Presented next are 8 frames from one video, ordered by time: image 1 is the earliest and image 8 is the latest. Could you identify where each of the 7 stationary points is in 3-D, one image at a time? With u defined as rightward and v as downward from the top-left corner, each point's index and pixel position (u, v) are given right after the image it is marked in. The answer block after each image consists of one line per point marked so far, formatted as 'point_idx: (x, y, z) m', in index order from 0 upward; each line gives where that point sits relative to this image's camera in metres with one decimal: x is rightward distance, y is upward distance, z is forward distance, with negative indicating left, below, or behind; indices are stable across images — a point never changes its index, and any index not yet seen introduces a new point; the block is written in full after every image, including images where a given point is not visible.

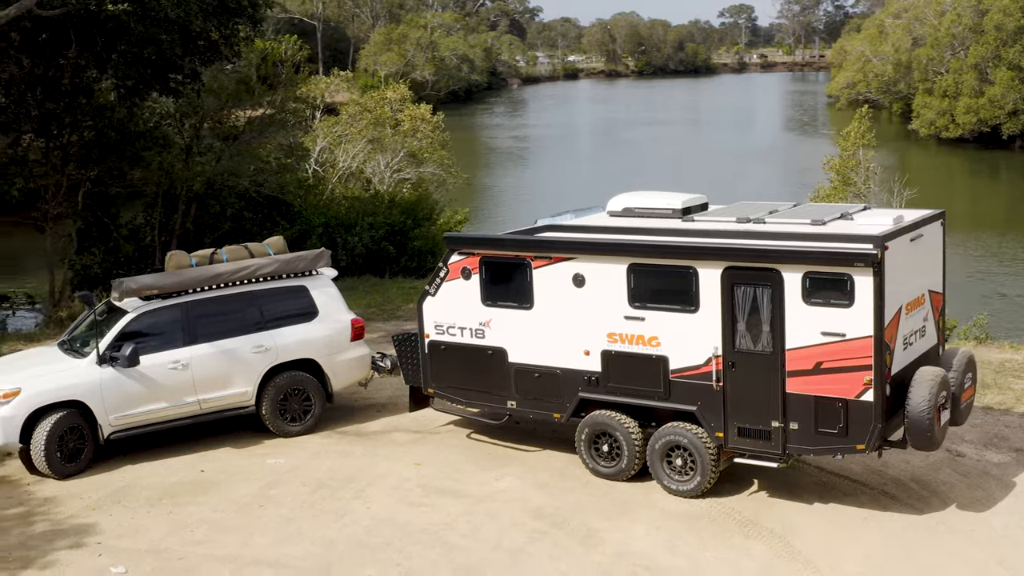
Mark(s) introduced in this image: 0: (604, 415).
0: (+0.8, -1.1, +8.6) m
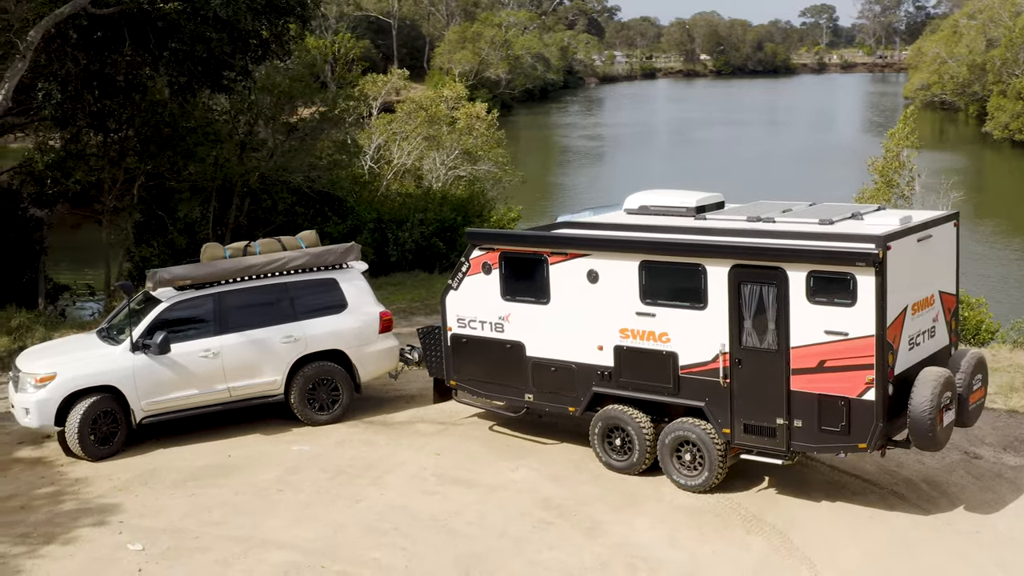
0: (+0.9, -1.0, +8.7) m
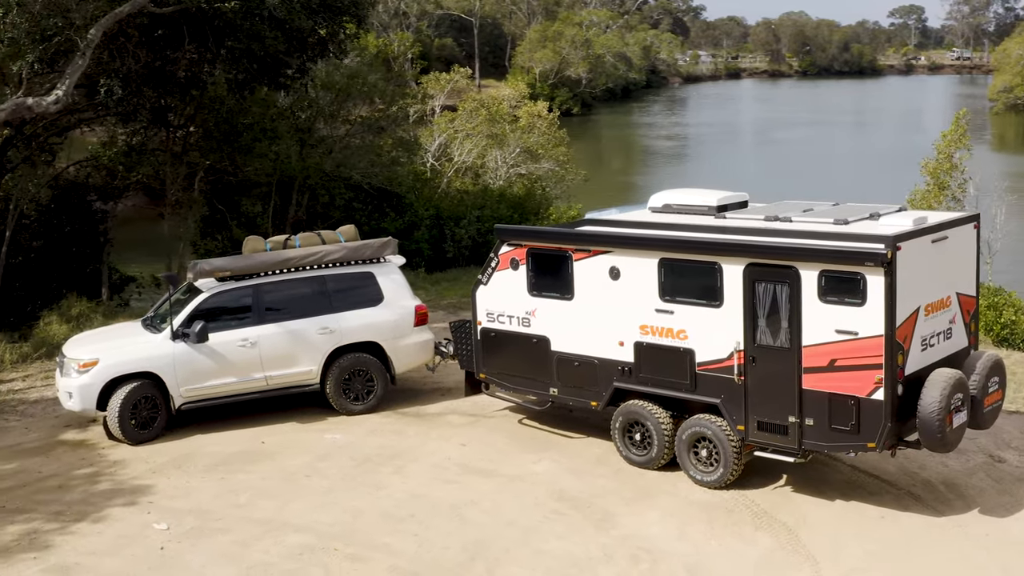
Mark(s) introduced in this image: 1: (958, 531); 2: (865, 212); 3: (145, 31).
0: (+1.1, -1.0, +8.8) m
1: (+3.1, -1.7, +7.2) m
2: (+2.7, +0.6, +7.9) m
3: (-6.2, +4.4, +17.5) m
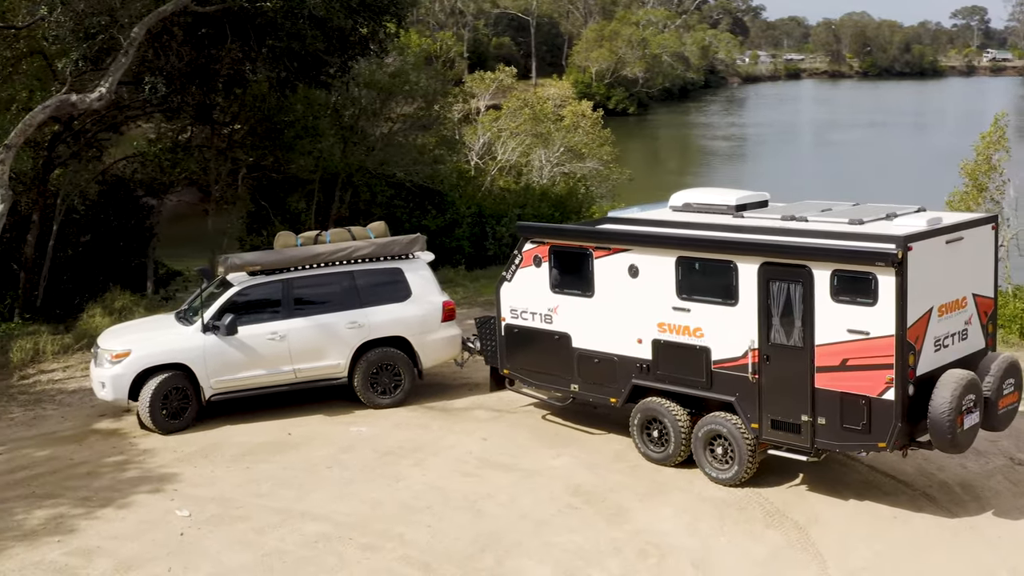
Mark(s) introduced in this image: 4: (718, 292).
0: (+1.2, -1.0, +8.9) m
1: (+3.2, -1.7, +7.2) m
2: (+2.8, +0.6, +7.9) m
3: (-5.6, +4.5, +17.9) m
4: (+1.6, 0.0, +8.2) m
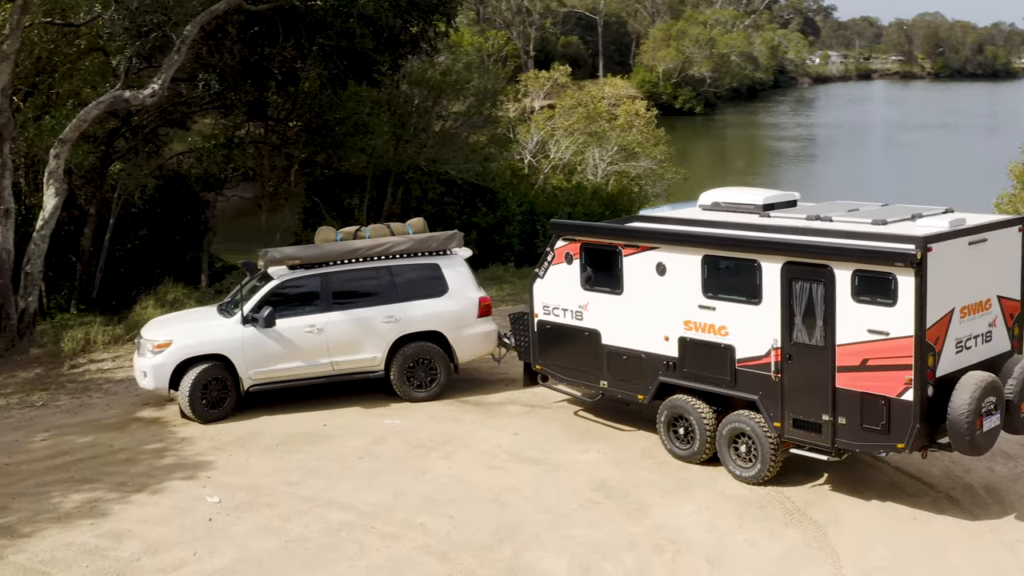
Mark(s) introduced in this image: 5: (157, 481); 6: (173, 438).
0: (+1.5, -1.0, +9.0) m
1: (+3.3, -1.7, +7.2) m
2: (+3.0, +0.6, +7.9) m
3: (-4.9, +4.6, +18.3) m
4: (+1.8, 0.0, +8.2) m
5: (-3.0, -1.6, +8.7) m
6: (-3.4, -1.5, +10.3) m
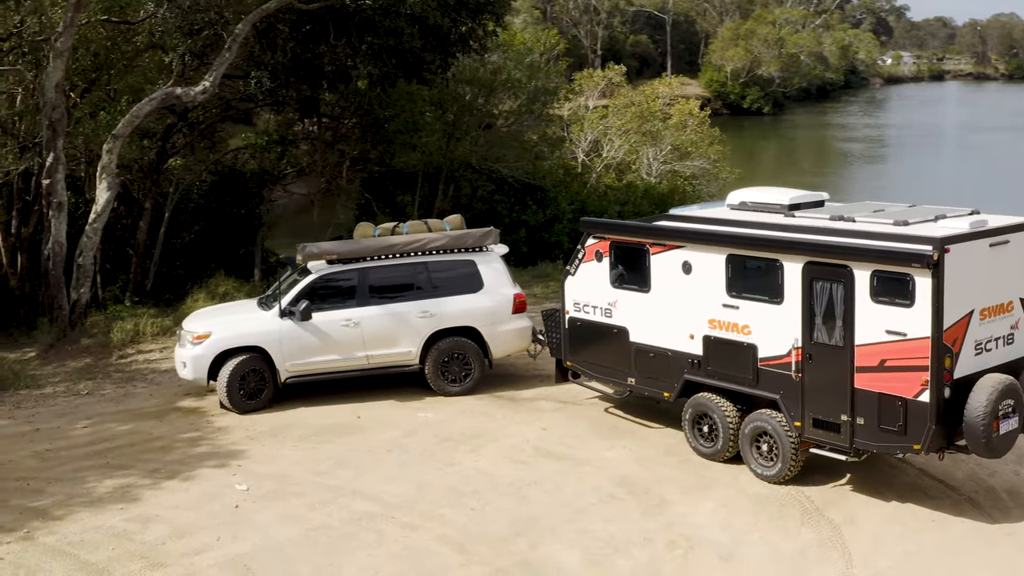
0: (+1.7, -1.0, +9.0) m
1: (+3.5, -1.8, +7.1) m
2: (+3.2, +0.6, +7.8) m
3: (-4.1, +4.7, +18.7) m
4: (+2.0, 0.0, +8.2) m
5: (-2.8, -1.6, +9.0) m
6: (-3.1, -1.4, +10.6) m
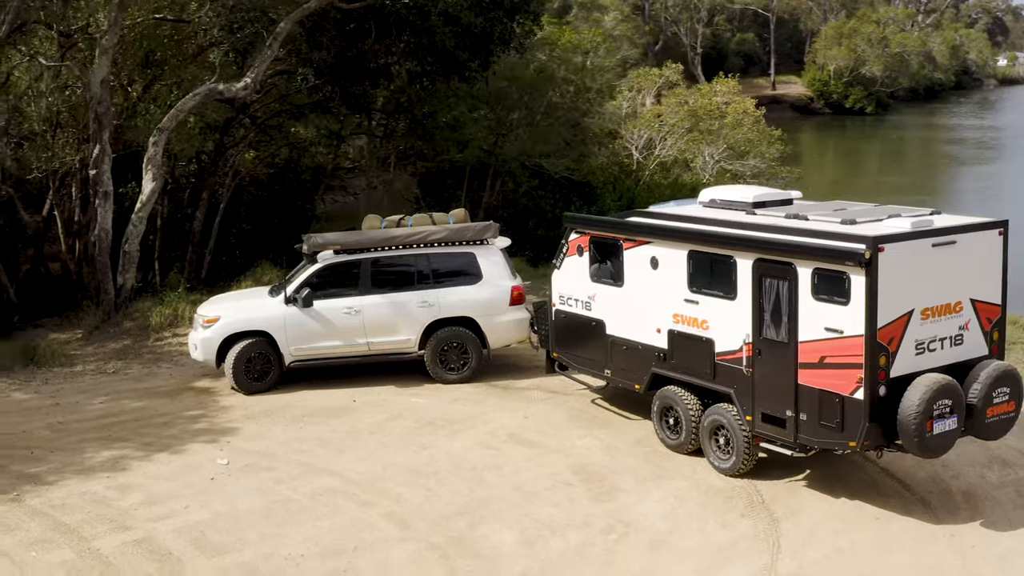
0: (+1.4, -0.9, +9.2) m
1: (+3.0, -1.8, +7.2) m
2: (+2.9, +0.6, +7.9) m
3: (-3.5, +4.9, +19.2) m
4: (+1.7, 0.0, +8.4) m
5: (-3.1, -1.4, +9.4) m
6: (-3.3, -1.3, +11.1) m
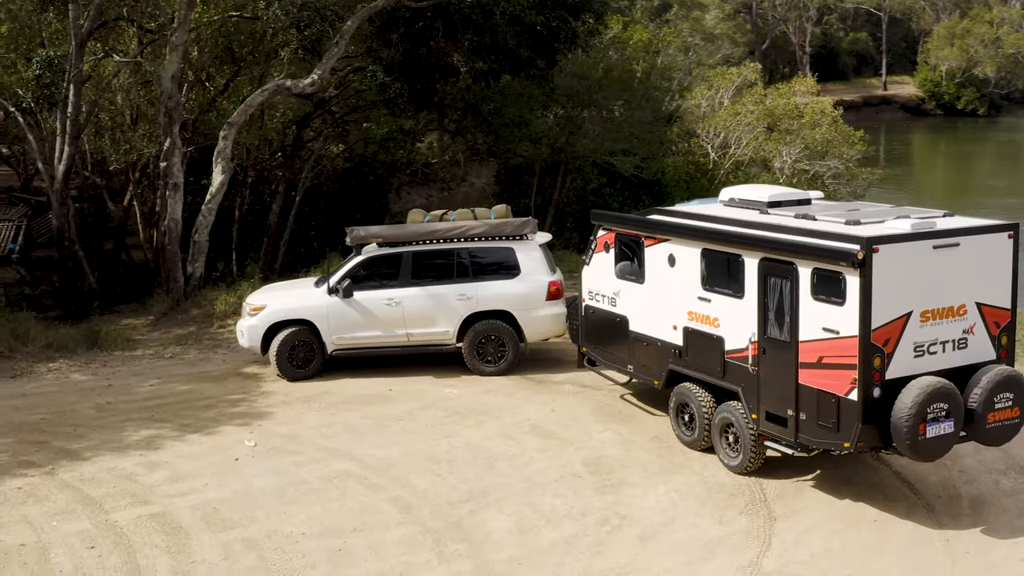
0: (+1.6, -0.9, +9.2) m
1: (+3.0, -1.8, +7.1) m
2: (+2.9, +0.6, +7.8) m
3: (-2.4, +5.1, +19.6) m
4: (+1.8, 0.0, +8.4) m
5: (-2.9, -1.3, +9.9) m
6: (-2.9, -1.1, +11.6) m
